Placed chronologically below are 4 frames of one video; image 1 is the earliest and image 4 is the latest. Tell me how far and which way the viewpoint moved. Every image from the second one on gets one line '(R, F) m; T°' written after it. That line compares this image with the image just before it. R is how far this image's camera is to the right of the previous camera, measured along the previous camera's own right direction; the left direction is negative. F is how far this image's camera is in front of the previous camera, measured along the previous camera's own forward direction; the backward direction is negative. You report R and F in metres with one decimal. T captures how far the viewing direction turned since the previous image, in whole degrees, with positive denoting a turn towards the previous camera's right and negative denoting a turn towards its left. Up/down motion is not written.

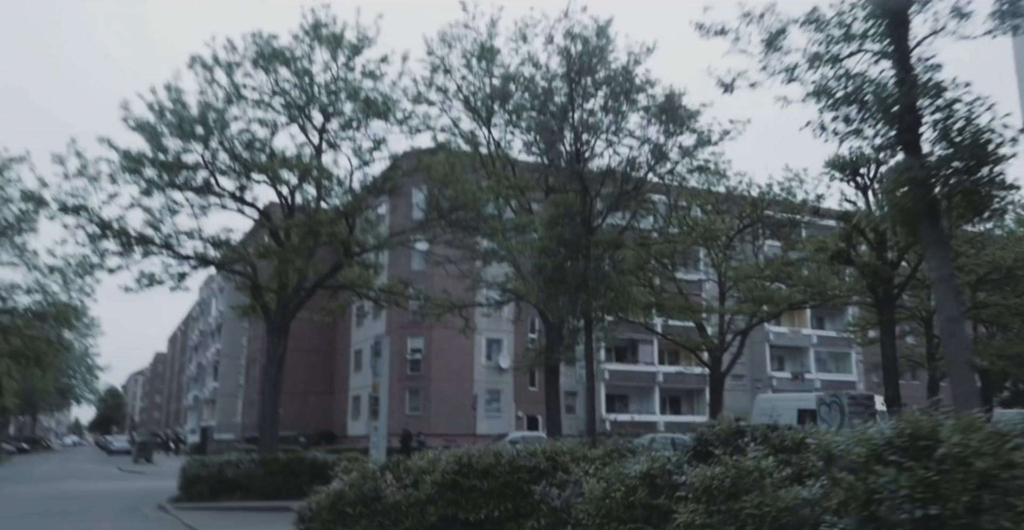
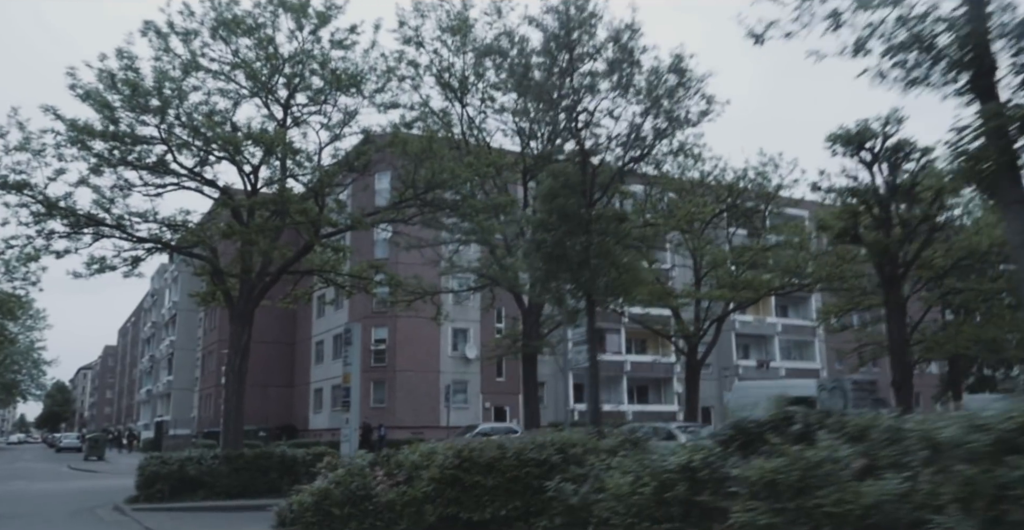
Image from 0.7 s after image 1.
(-0.5, +0.9) m; +3°
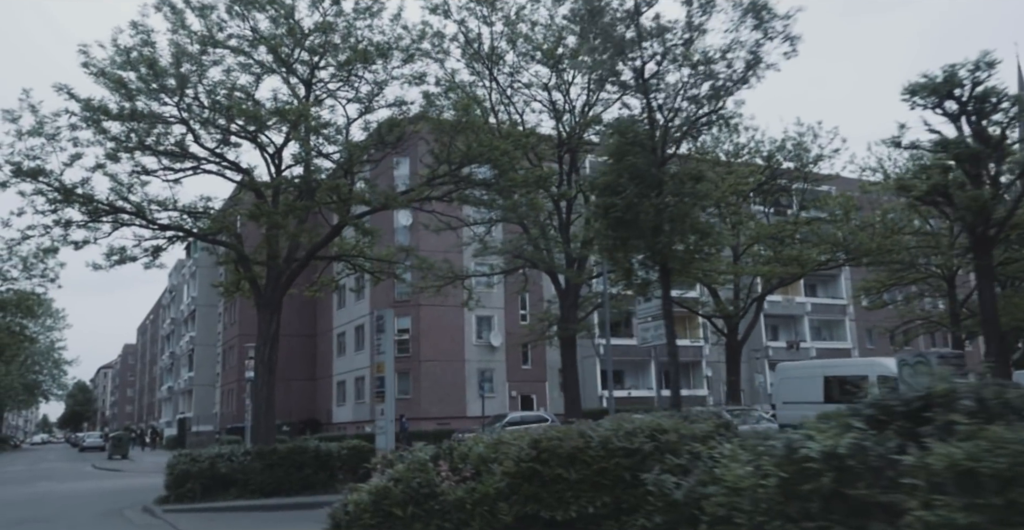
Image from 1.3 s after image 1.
(-0.6, +1.0) m; -1°
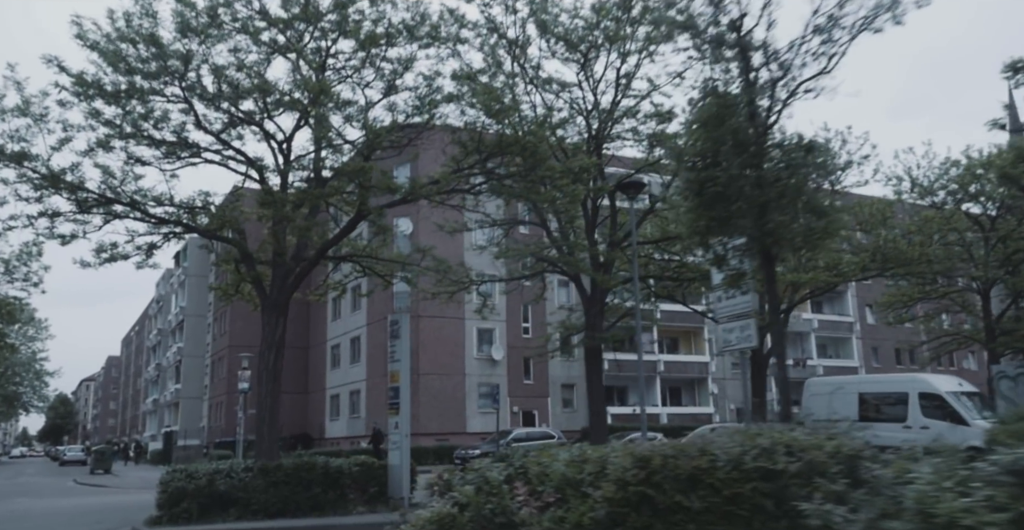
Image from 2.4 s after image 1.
(-0.8, +1.5) m; +1°
